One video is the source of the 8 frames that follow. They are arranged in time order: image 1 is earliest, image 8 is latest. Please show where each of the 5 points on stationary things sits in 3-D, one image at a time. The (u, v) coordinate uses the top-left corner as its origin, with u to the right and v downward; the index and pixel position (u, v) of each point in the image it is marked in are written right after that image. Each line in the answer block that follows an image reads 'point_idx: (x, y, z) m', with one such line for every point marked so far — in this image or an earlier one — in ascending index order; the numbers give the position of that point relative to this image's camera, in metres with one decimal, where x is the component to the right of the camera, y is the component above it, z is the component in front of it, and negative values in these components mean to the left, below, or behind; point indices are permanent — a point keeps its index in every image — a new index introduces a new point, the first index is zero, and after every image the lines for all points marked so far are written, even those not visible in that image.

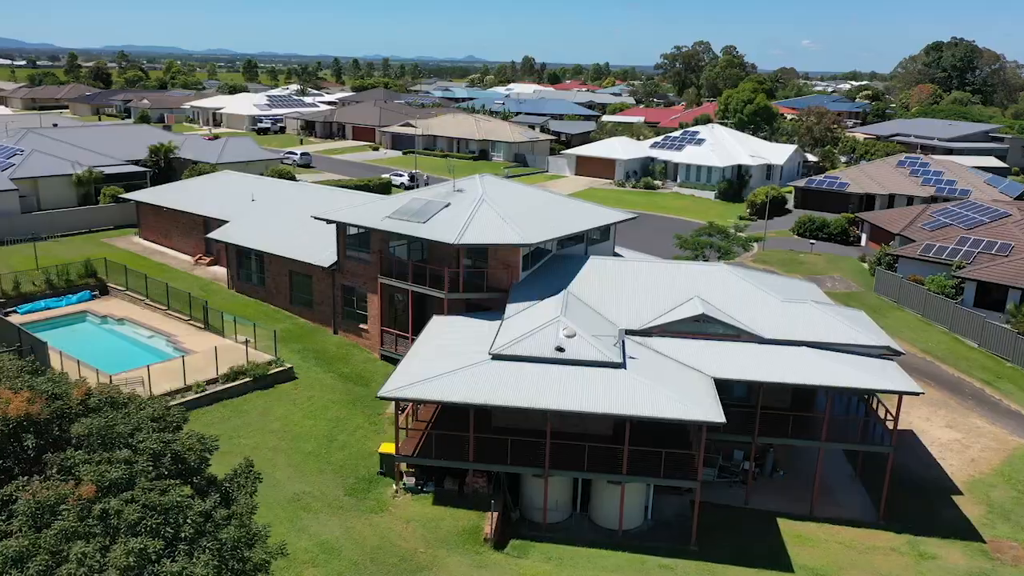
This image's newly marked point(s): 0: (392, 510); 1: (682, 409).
0: (-2.9, -5.2, +19.3) m
1: (+4.0, -2.8, +19.2) m
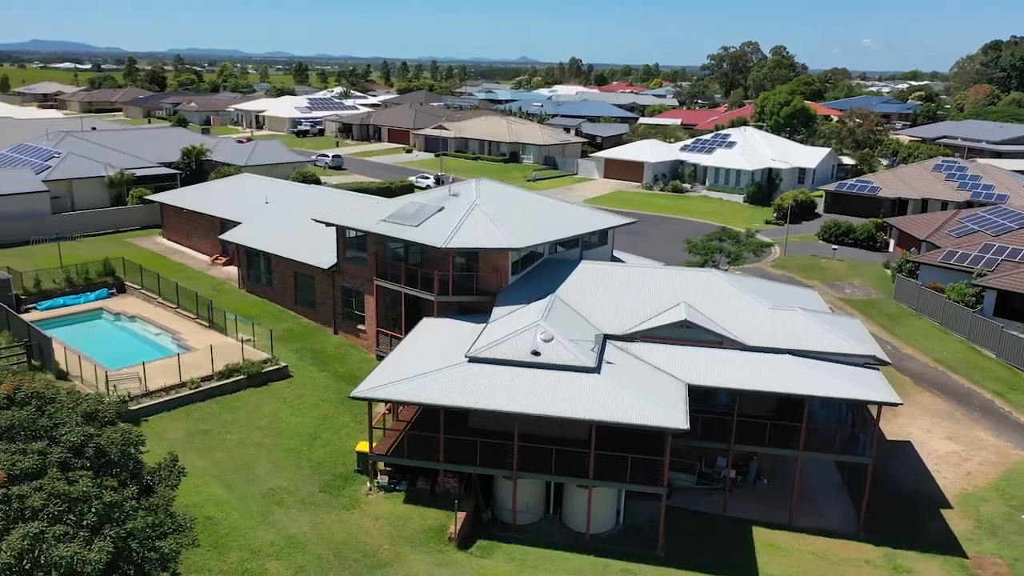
0: (-3.6, -5.3, +19.8) m
1: (+3.2, -2.9, +19.3) m
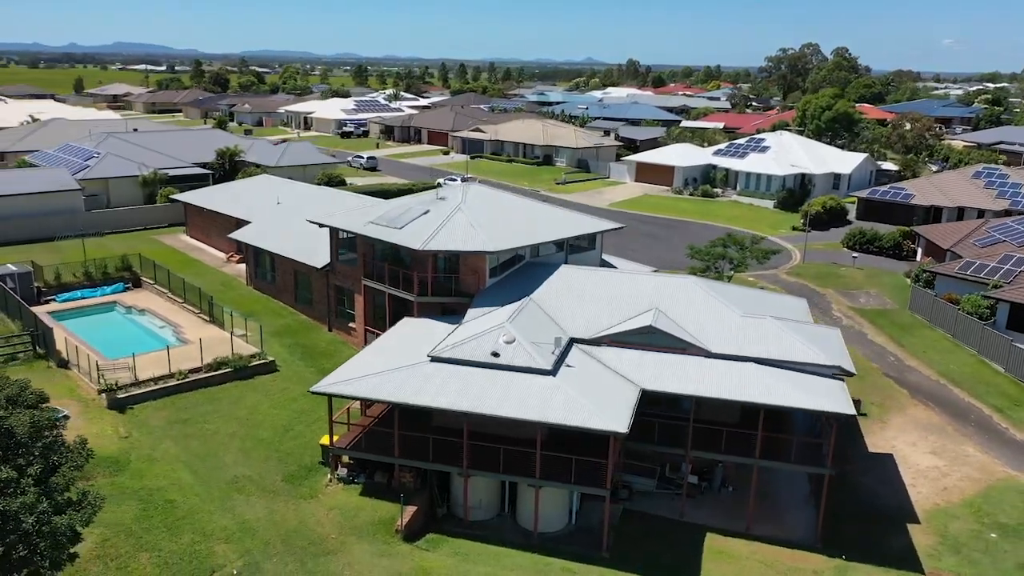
0: (-4.9, -5.3, +20.7) m
1: (+2.0, -3.1, +19.7) m
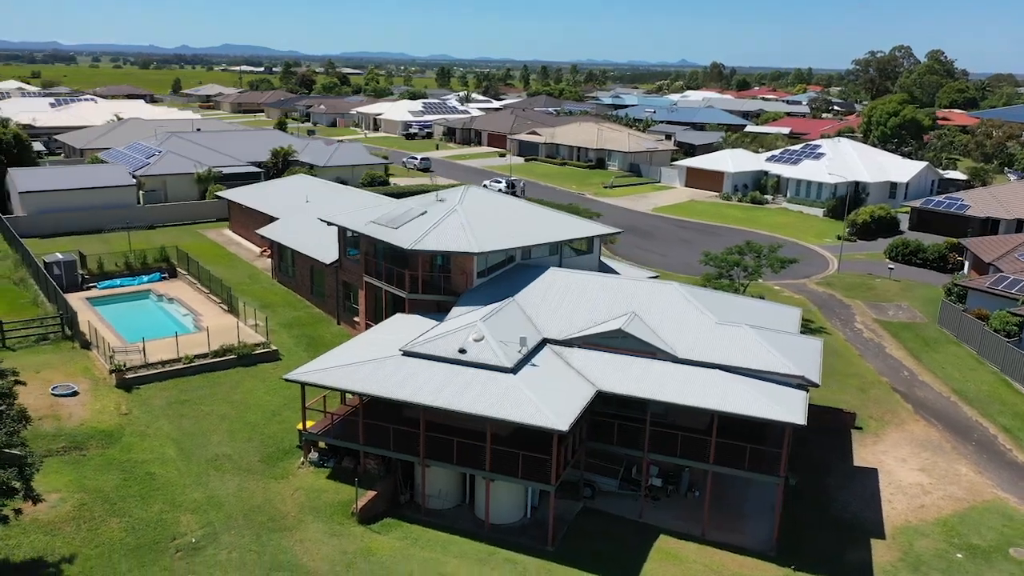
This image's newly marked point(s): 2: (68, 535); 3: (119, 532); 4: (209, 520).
0: (-6.0, -5.1, +22.1) m
1: (+0.7, -3.1, +20.3) m
2: (-10.0, -5.5, +18.5) m
3: (-9.1, -5.6, +18.9) m
4: (-7.4, -5.6, +19.9) m
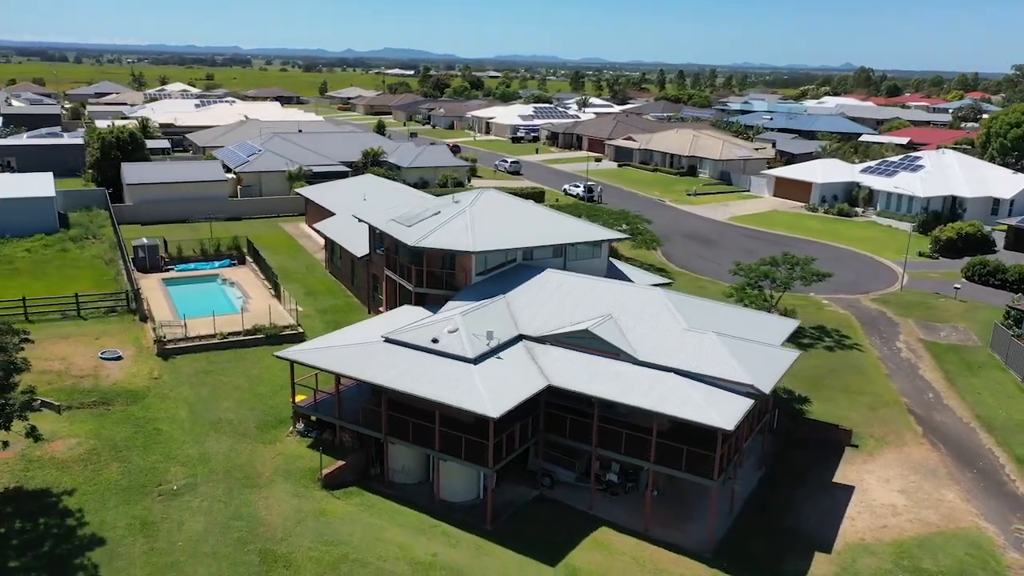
0: (-7.2, -4.7, +24.9) m
1: (-0.7, -3.0, +22.0) m
2: (-11.8, -4.9, +22.0) m
3: (-10.8, -5.1, +22.3) m
4: (-8.9, -5.2, +22.9) m
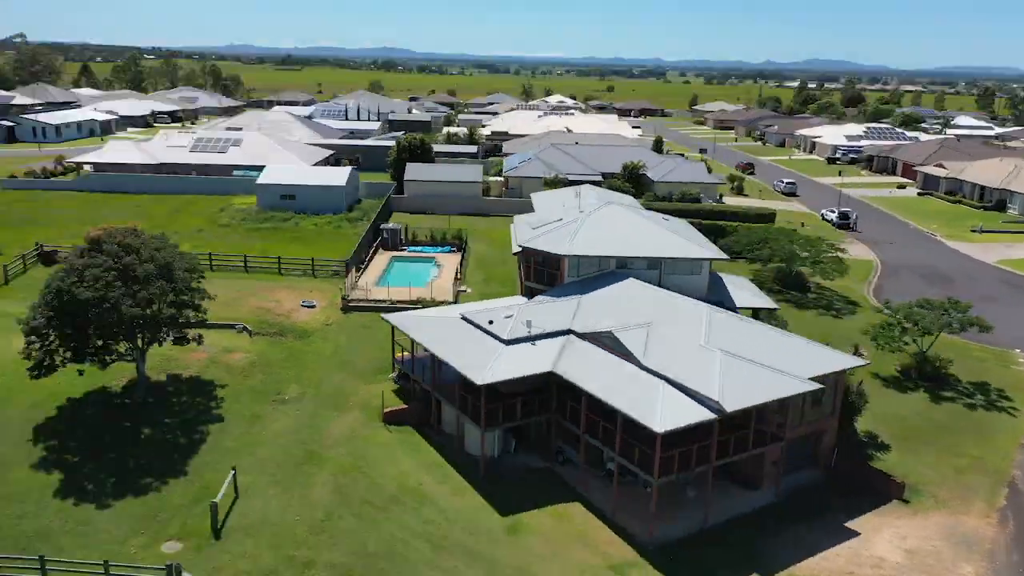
0: (-5.4, -3.8, +32.1) m
1: (-0.8, -2.8, +26.6) m
2: (-10.8, -3.3, +31.7) m
3: (-9.8, -3.6, +31.4) m
4: (-7.9, -3.9, +31.2) m
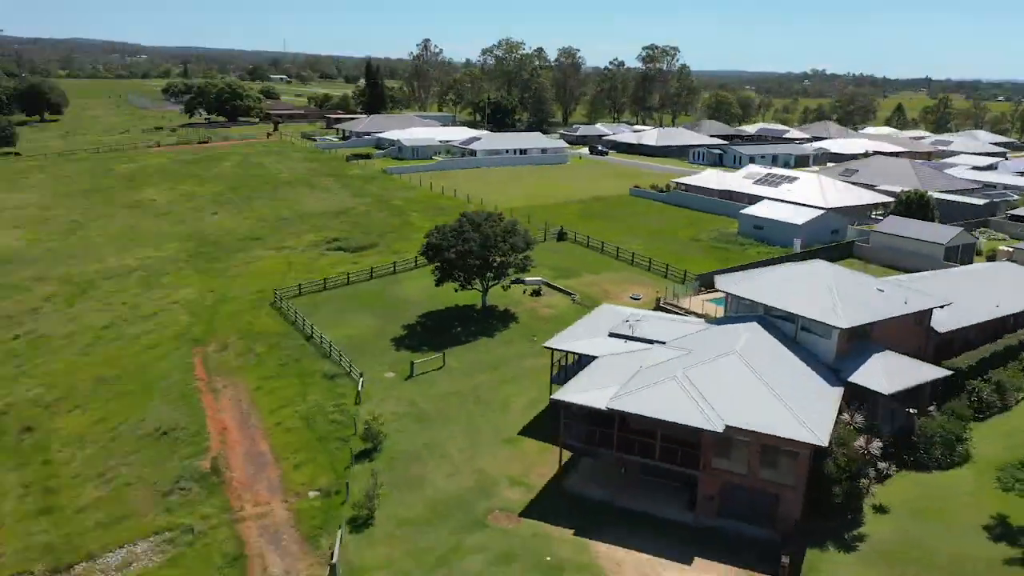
0: (+4.3, -3.5, +43.9) m
1: (+2.5, -2.6, +36.9) m
2: (+1.3, -1.8, +48.0) m
3: (+1.5, -2.2, +47.1) m
4: (+2.2, -2.9, +45.4) m
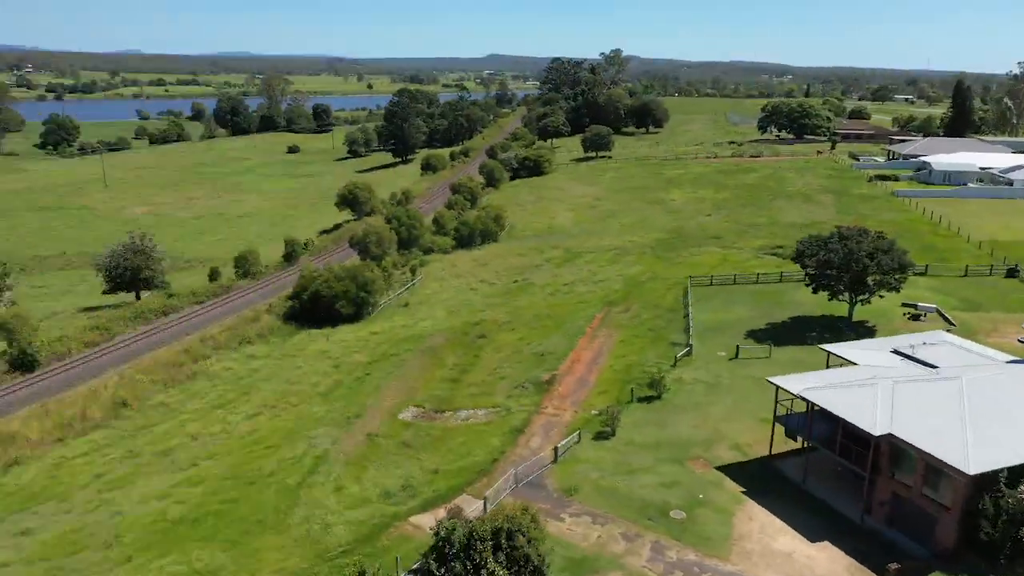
0: (+21.7, -4.8, +43.1) m
1: (+16.0, -3.1, +39.0) m
2: (+22.3, -3.0, +48.2) m
3: (+21.9, -3.4, +47.3) m
4: (+21.2, -4.0, +45.6) m
